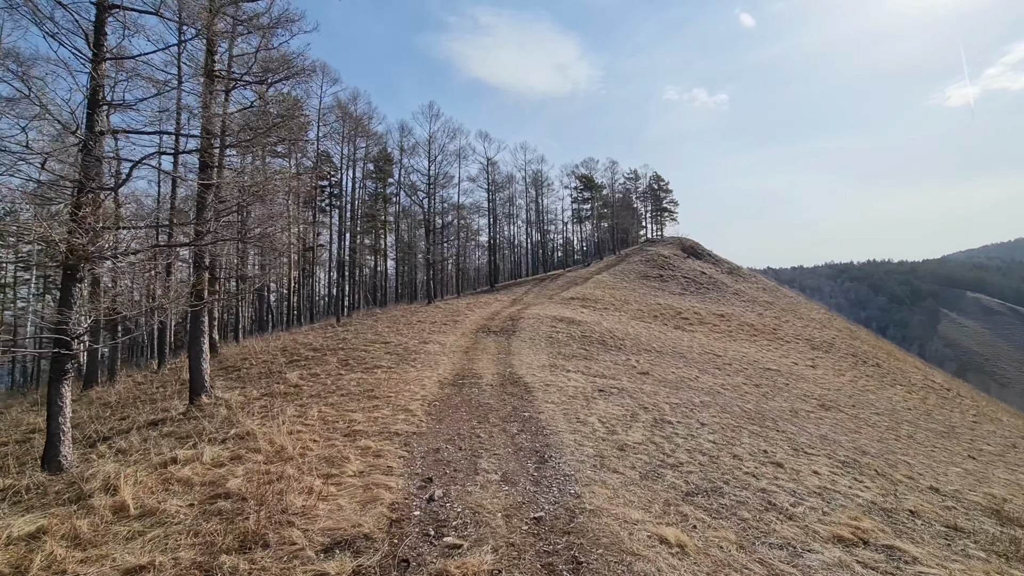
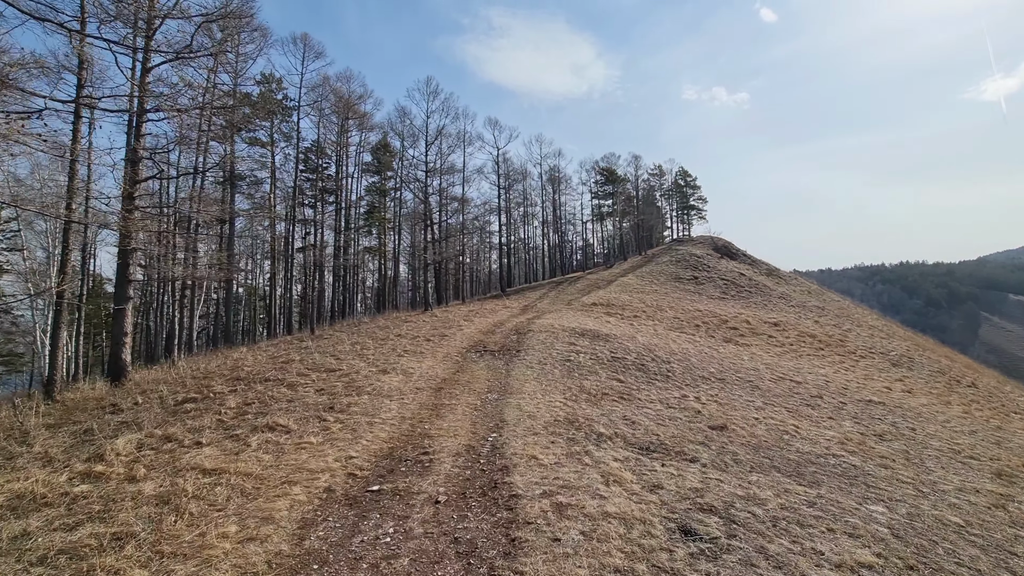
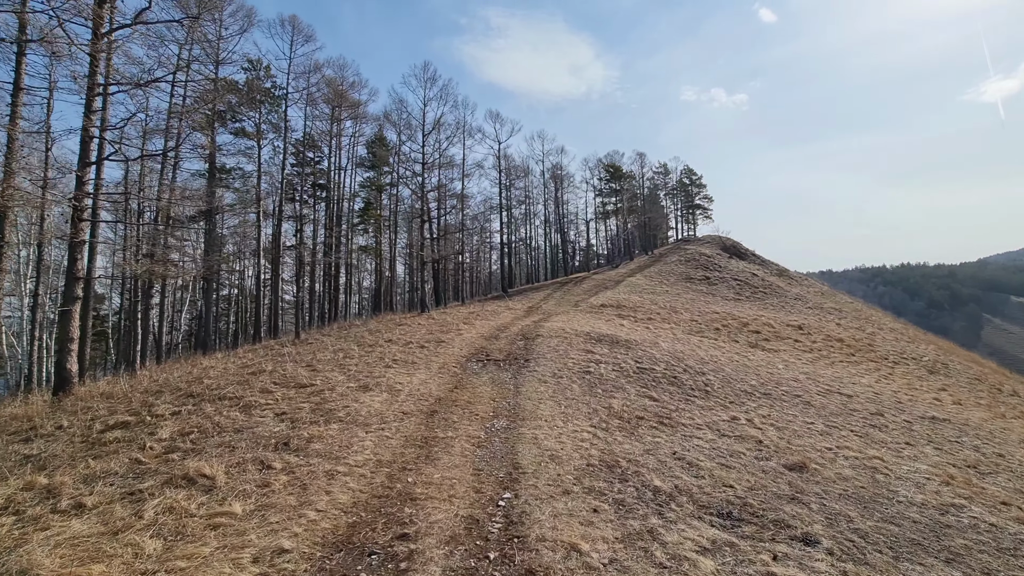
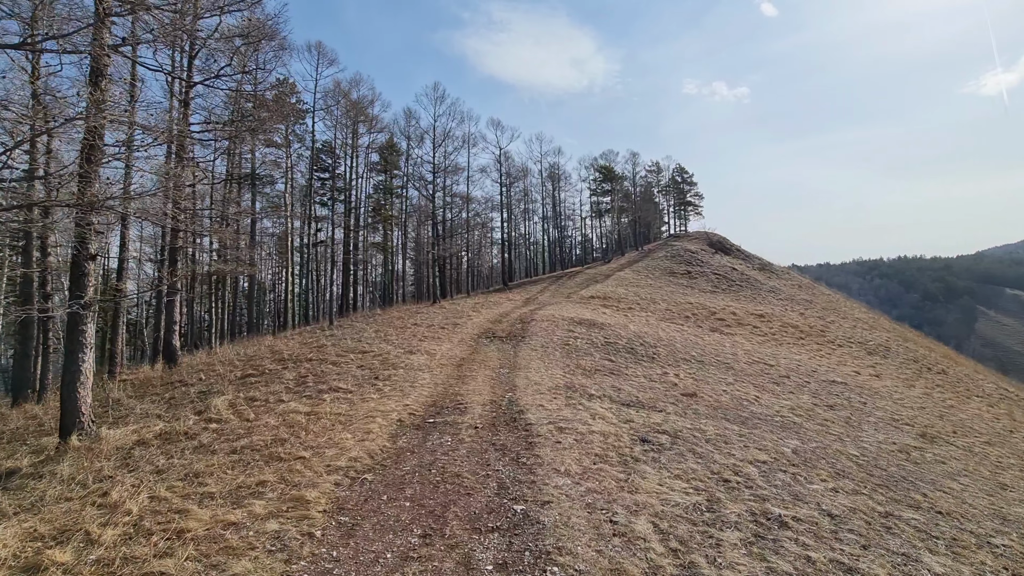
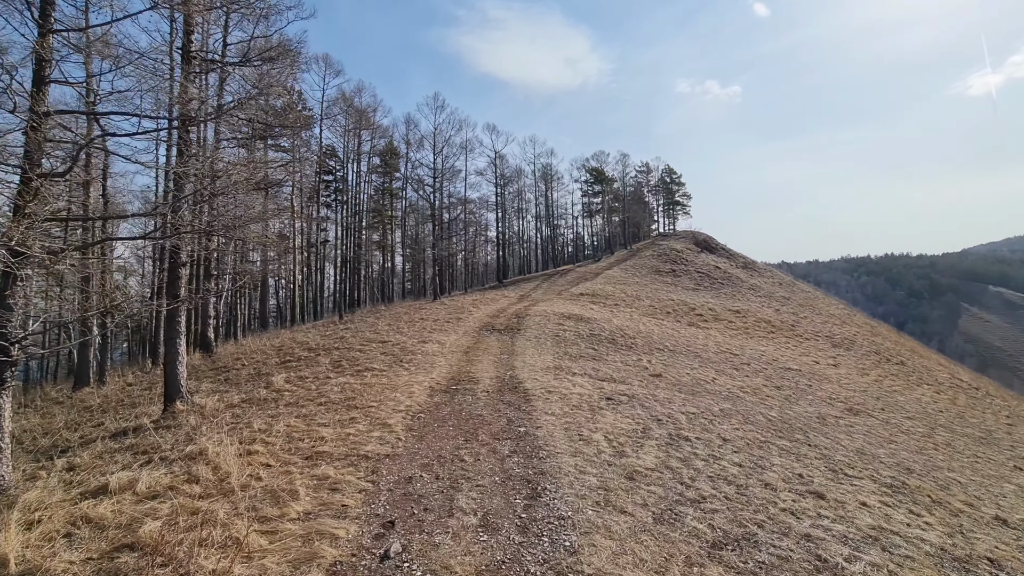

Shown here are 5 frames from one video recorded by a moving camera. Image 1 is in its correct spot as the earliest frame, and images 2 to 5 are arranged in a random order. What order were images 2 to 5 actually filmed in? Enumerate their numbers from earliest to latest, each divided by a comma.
5, 4, 2, 3
